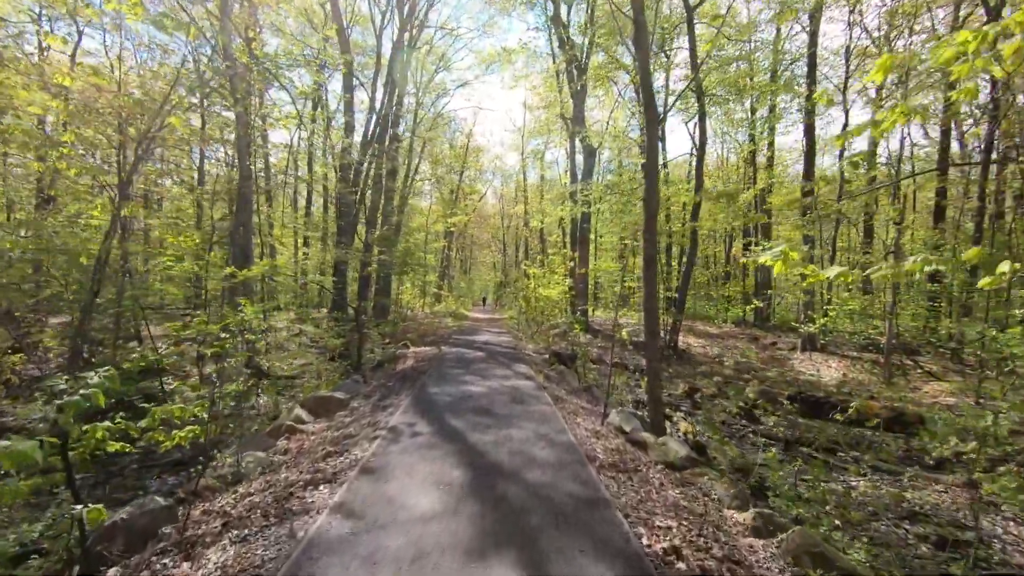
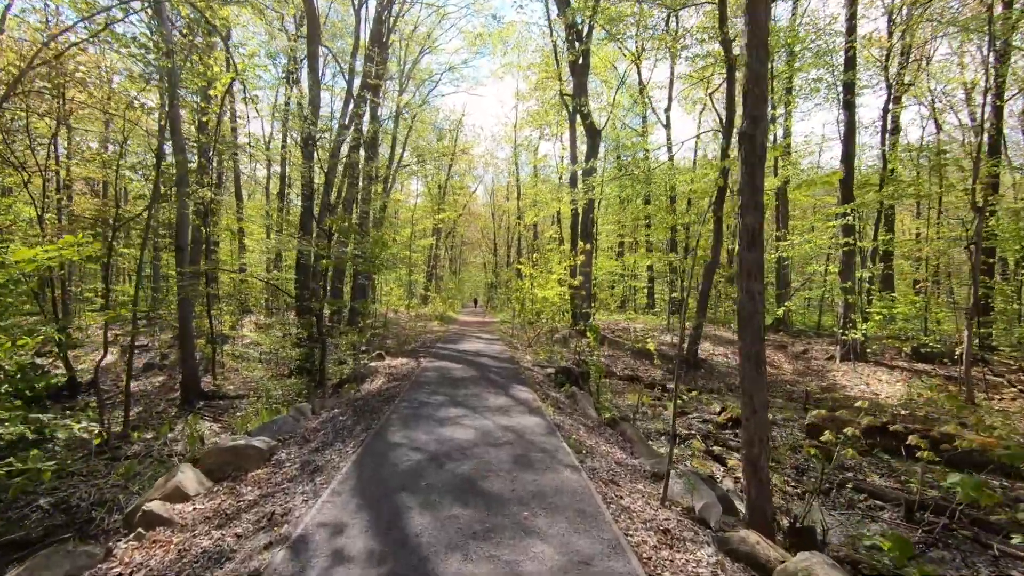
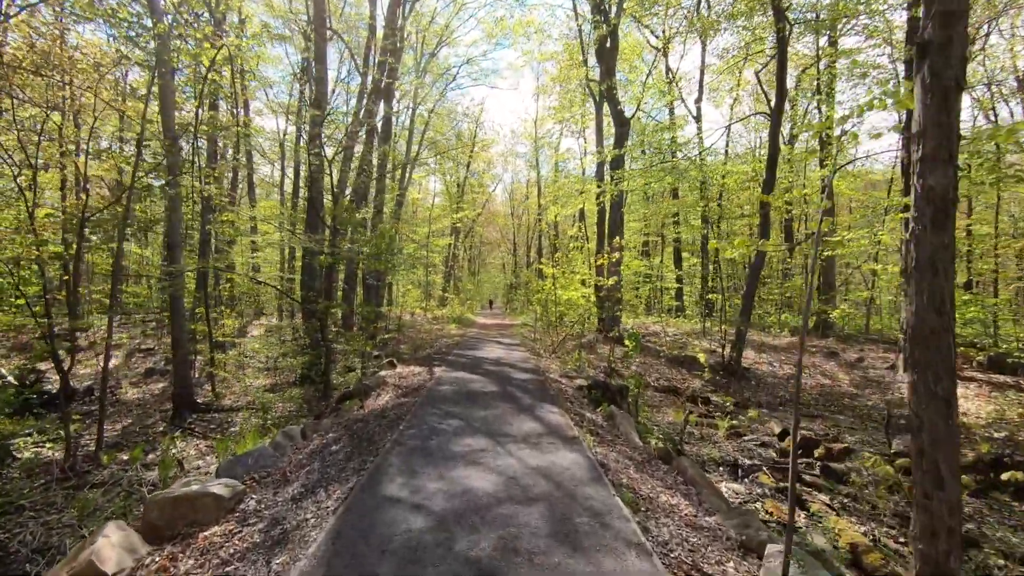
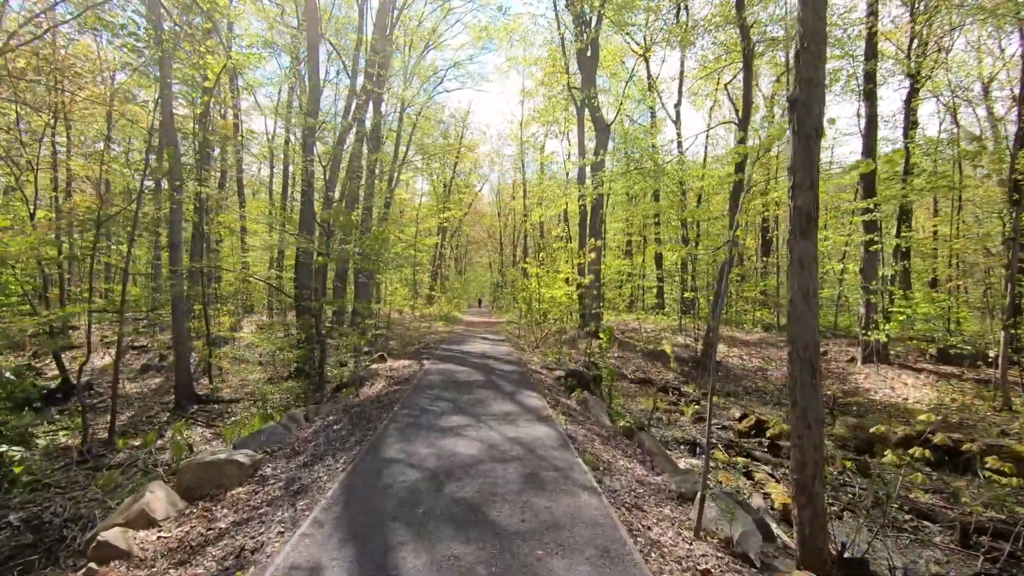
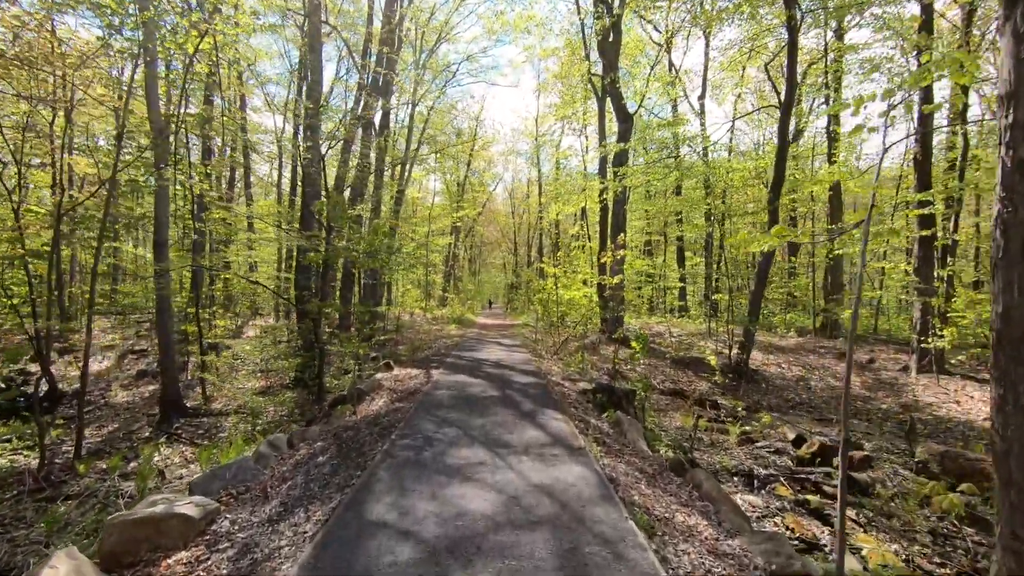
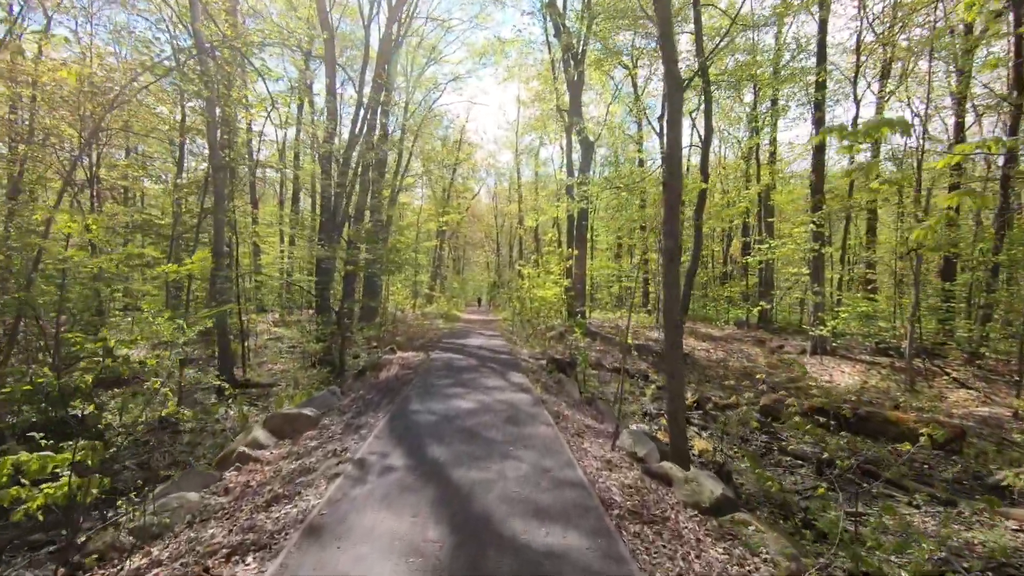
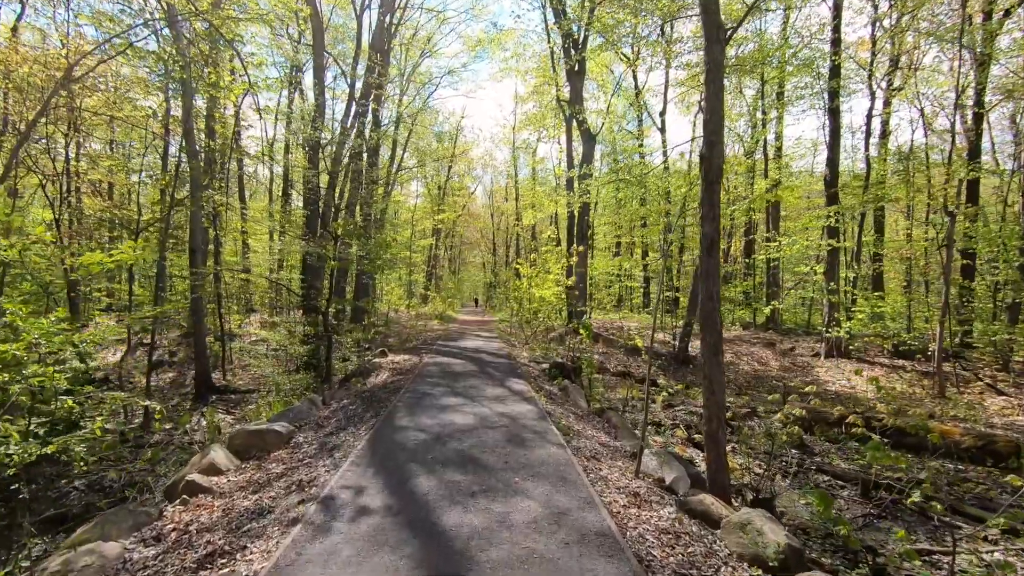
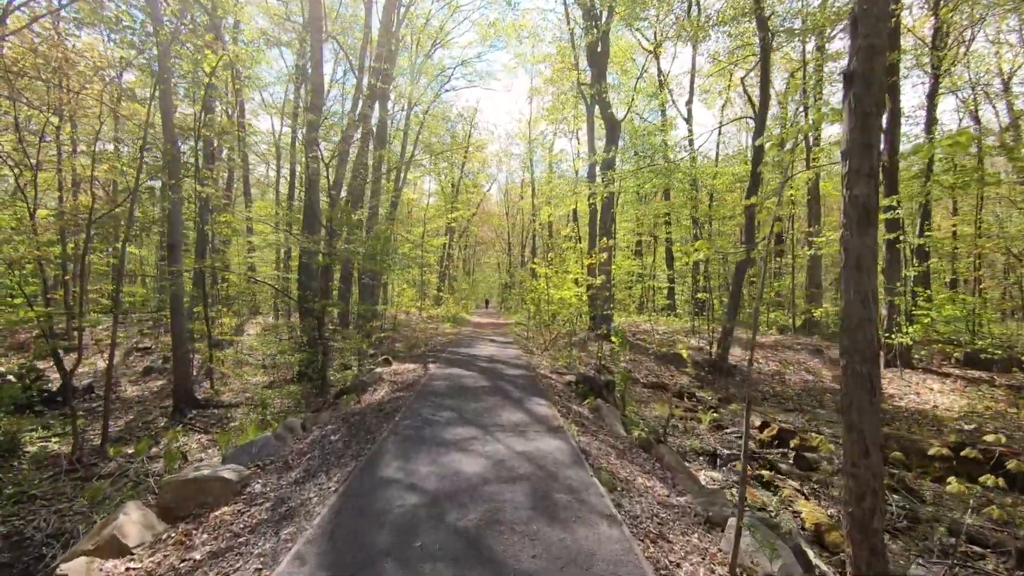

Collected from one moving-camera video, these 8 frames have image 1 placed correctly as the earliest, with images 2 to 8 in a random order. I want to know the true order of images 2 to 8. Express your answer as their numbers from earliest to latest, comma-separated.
6, 7, 2, 4, 8, 3, 5
